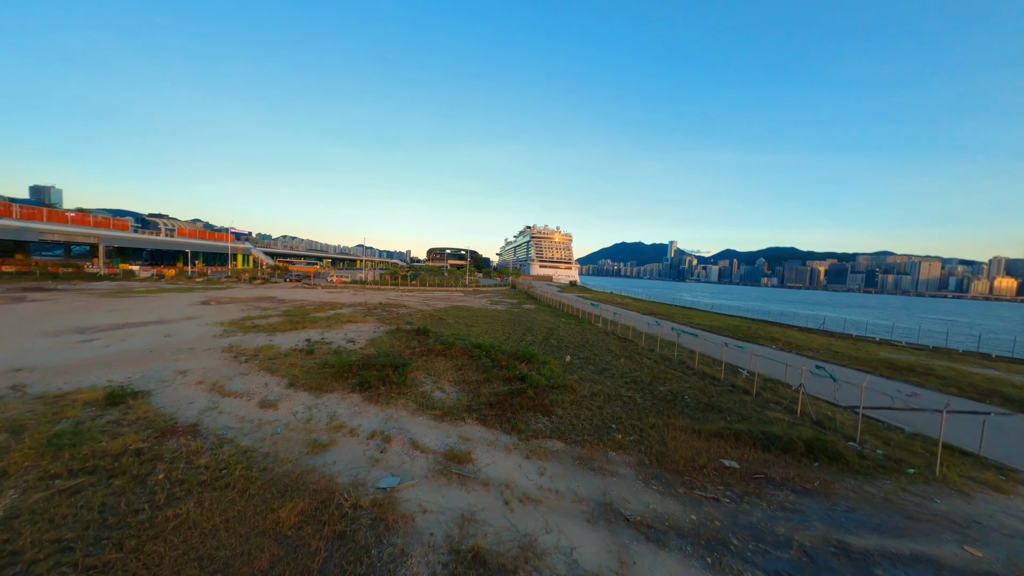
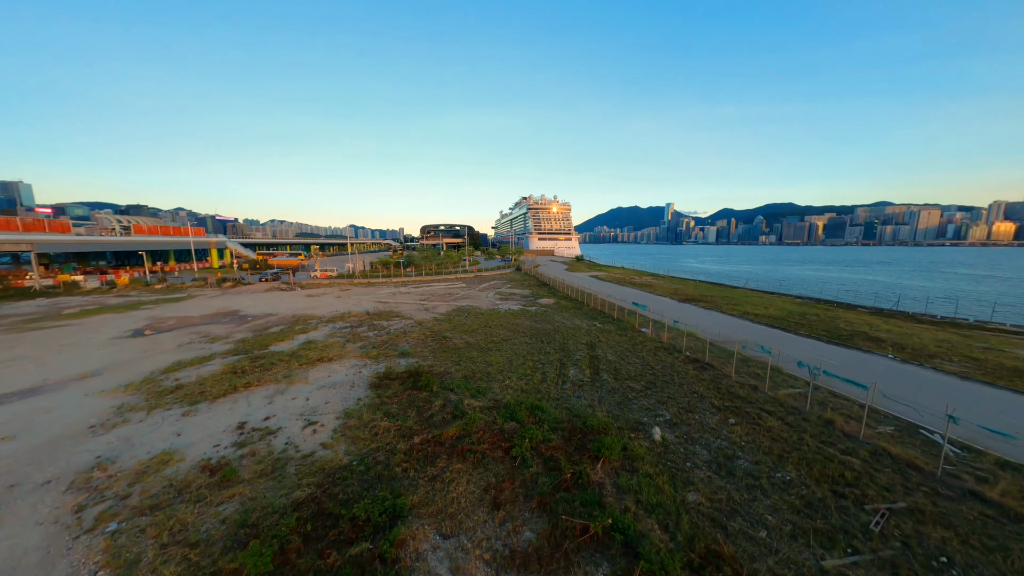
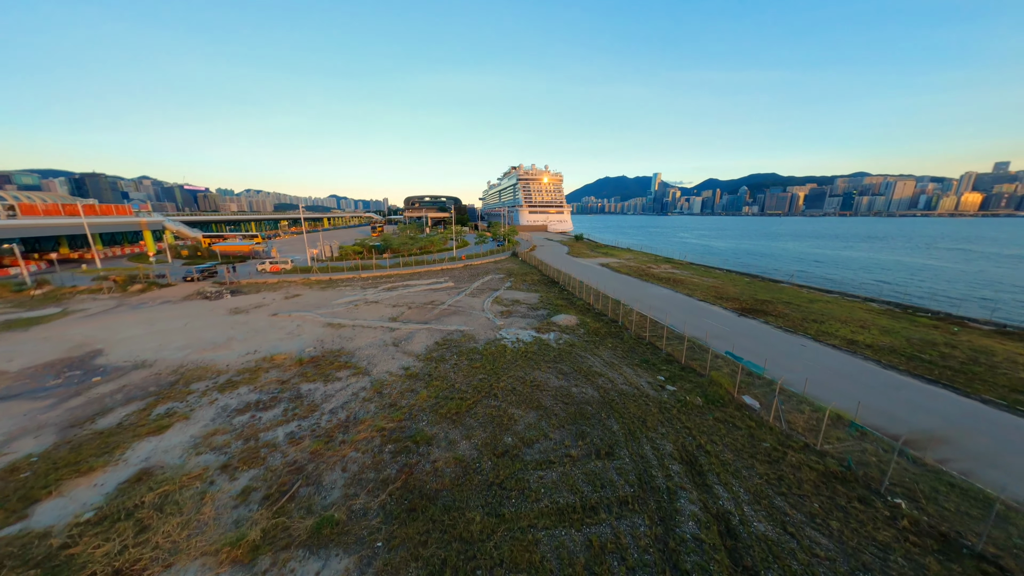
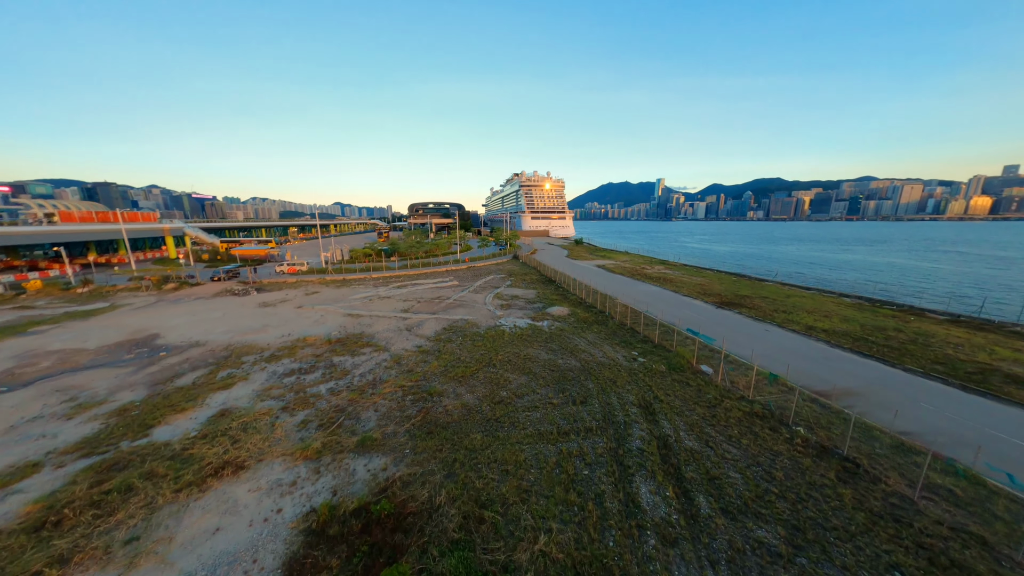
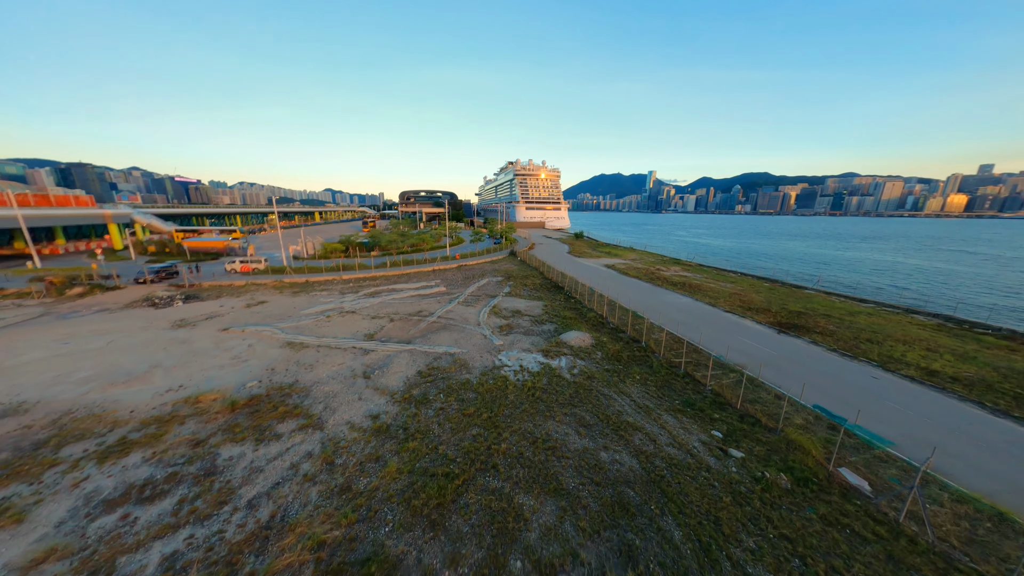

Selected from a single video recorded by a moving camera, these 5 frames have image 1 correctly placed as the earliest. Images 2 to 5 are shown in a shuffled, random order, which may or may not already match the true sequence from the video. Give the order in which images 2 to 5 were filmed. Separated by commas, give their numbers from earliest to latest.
2, 4, 3, 5
